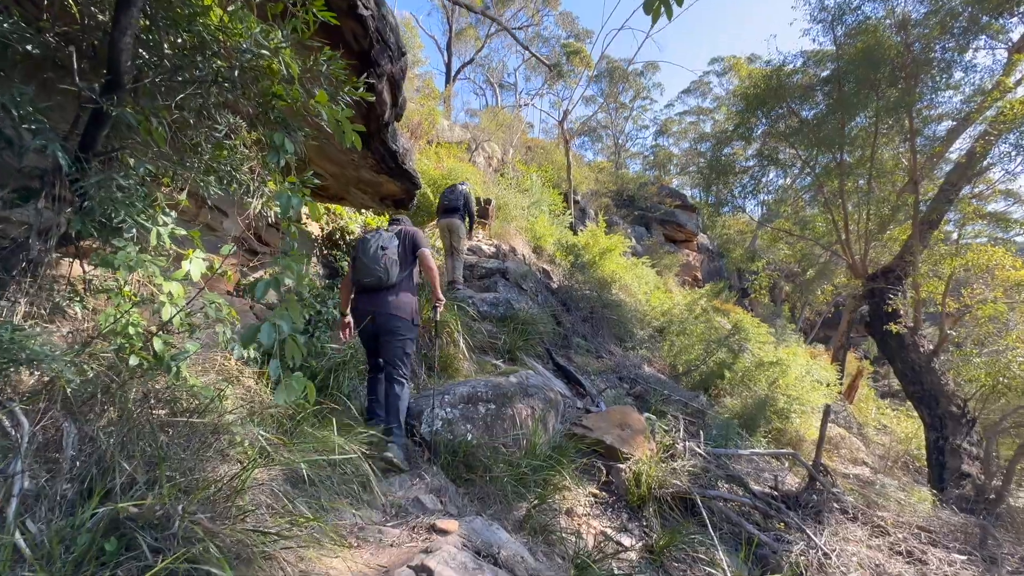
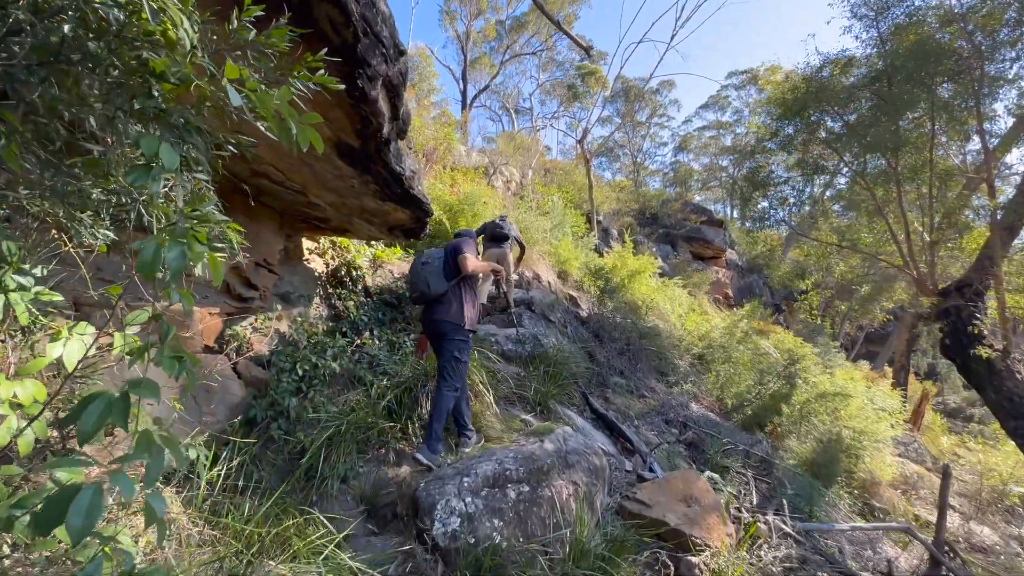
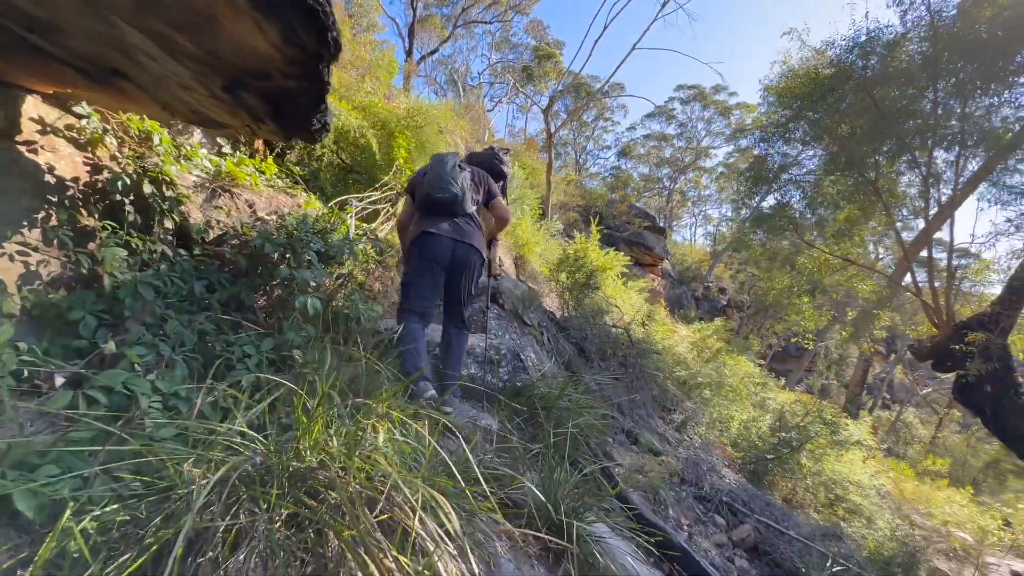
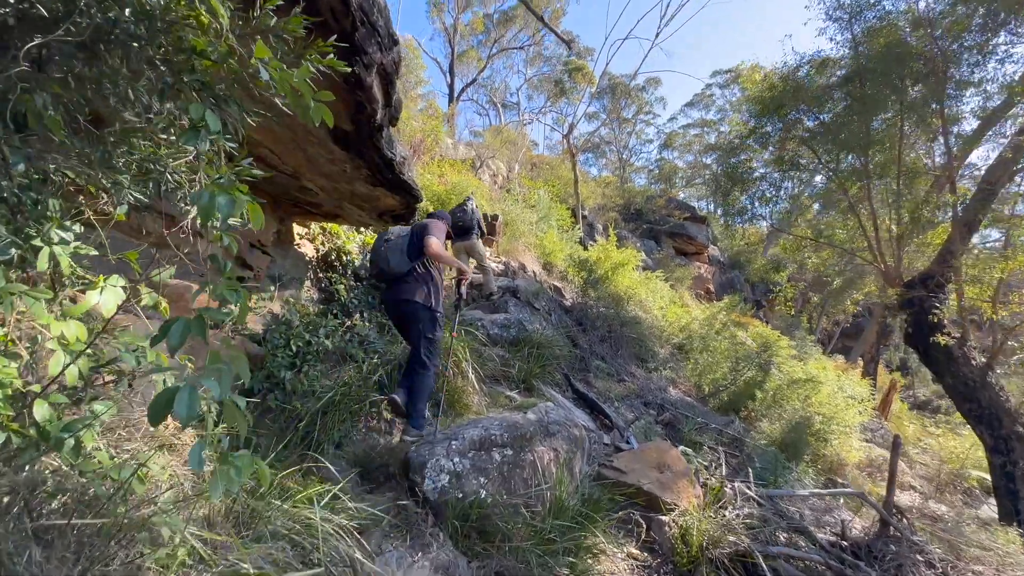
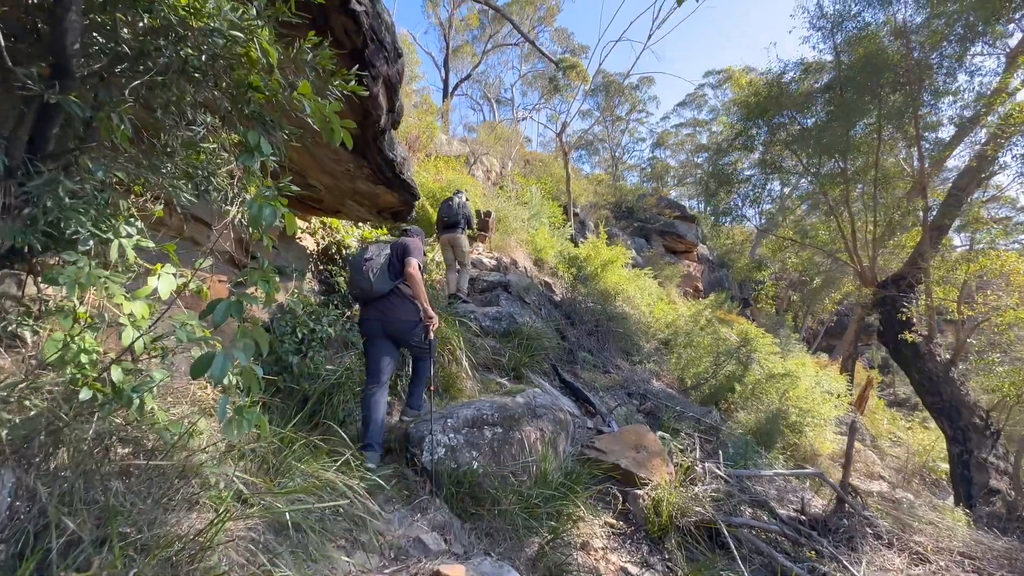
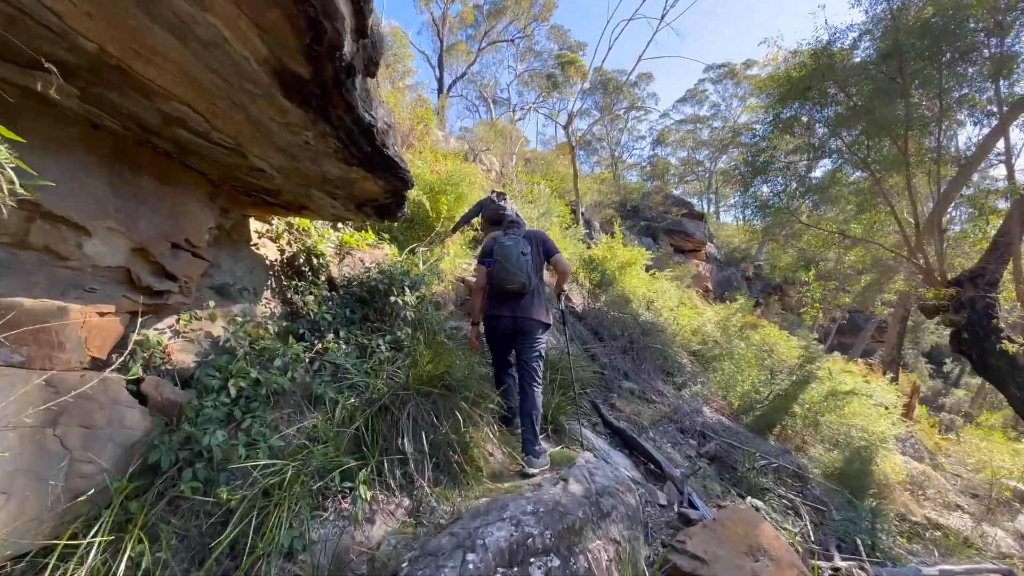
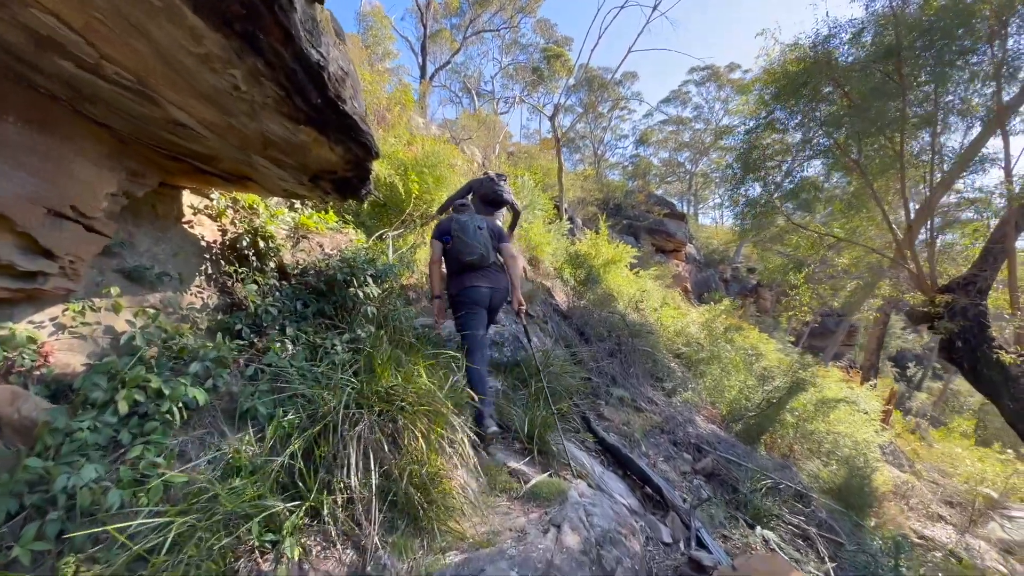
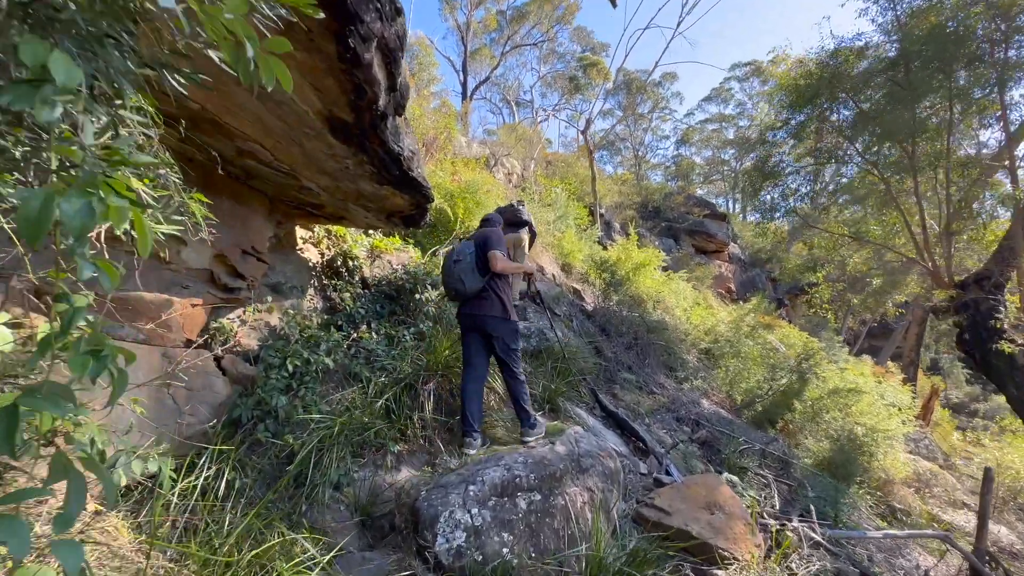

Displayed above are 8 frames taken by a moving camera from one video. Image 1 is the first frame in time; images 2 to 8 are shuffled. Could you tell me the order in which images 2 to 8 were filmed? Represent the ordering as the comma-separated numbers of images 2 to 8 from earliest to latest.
5, 4, 2, 8, 6, 7, 3
